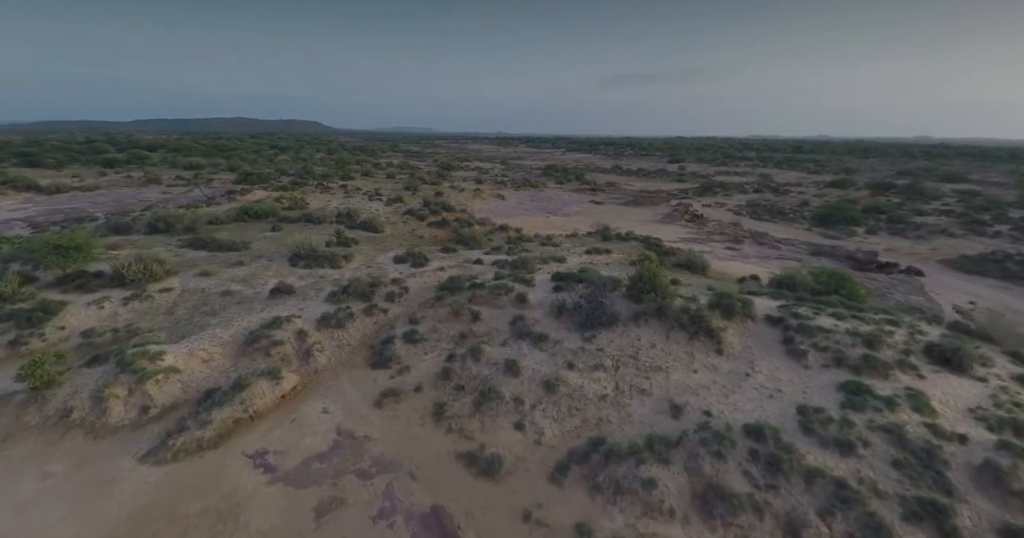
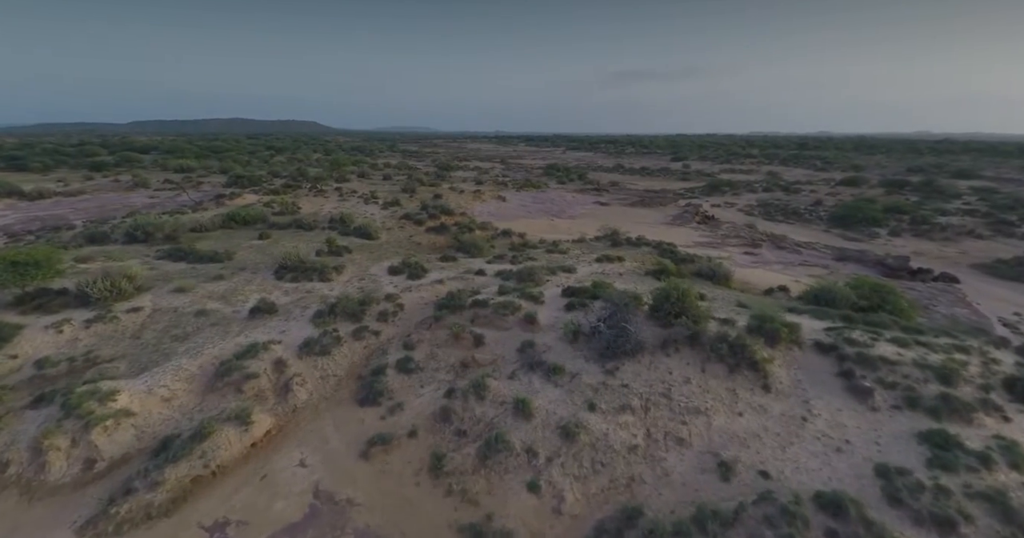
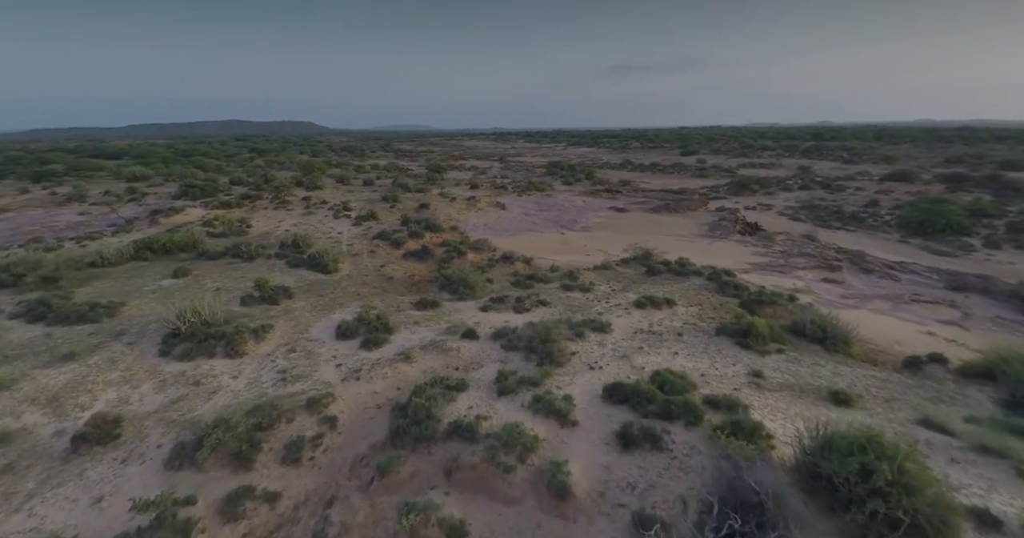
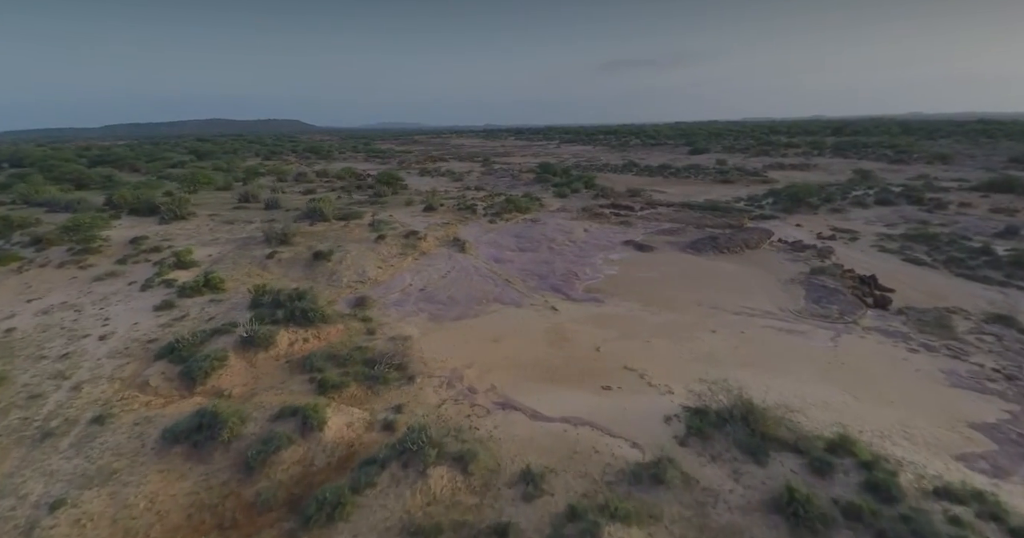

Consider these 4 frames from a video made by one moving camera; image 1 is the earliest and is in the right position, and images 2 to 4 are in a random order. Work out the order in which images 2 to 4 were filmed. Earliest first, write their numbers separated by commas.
2, 3, 4
